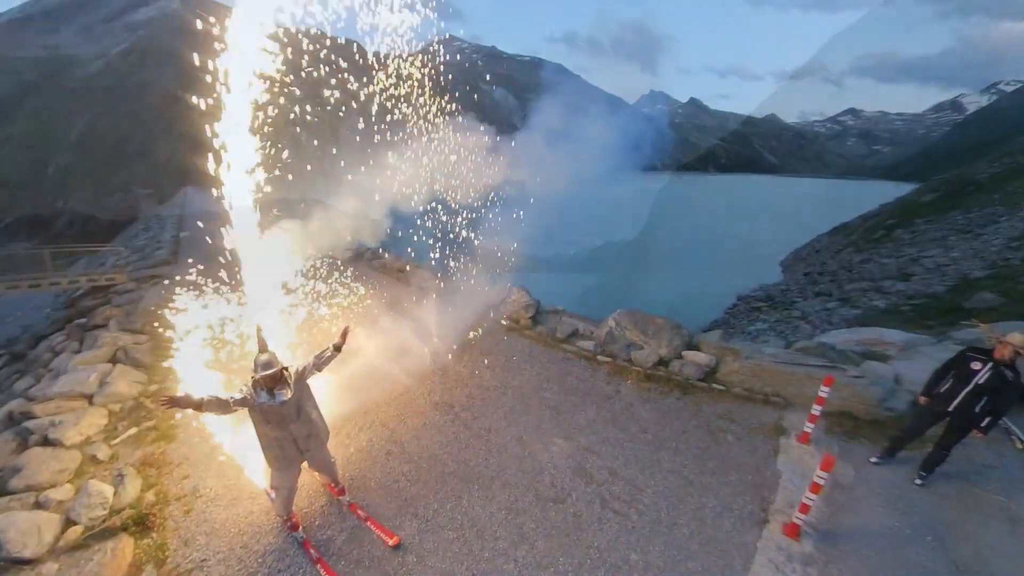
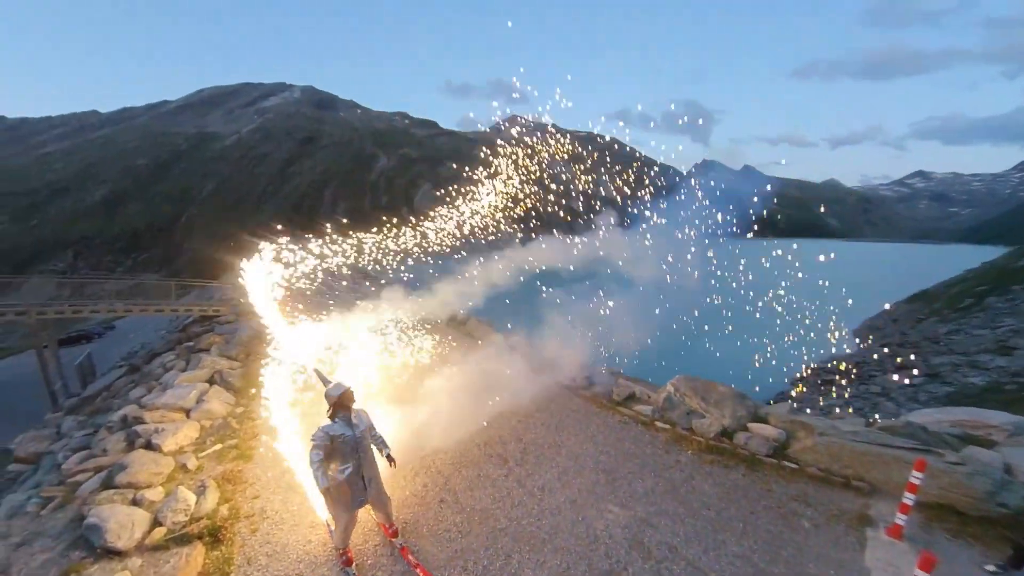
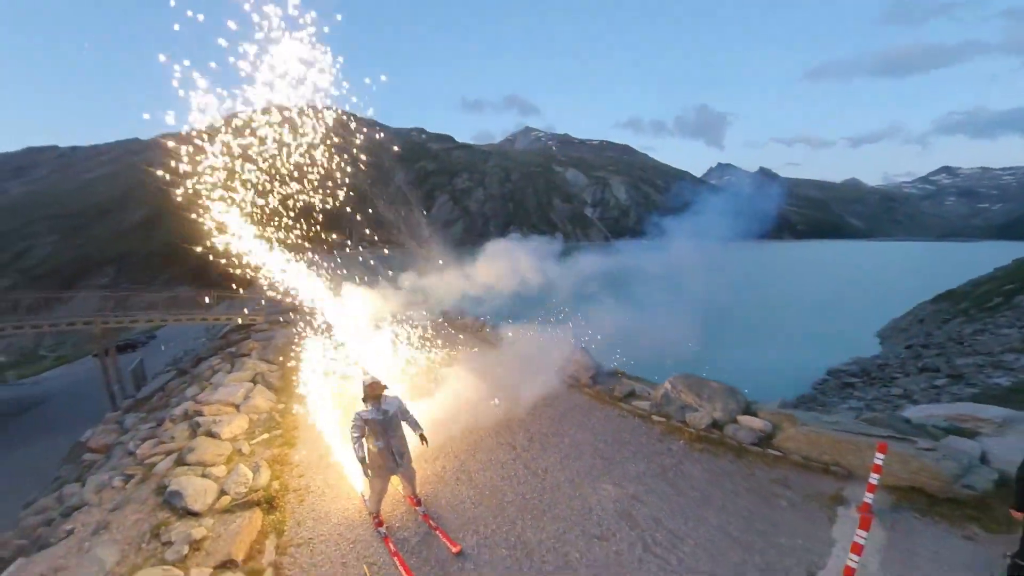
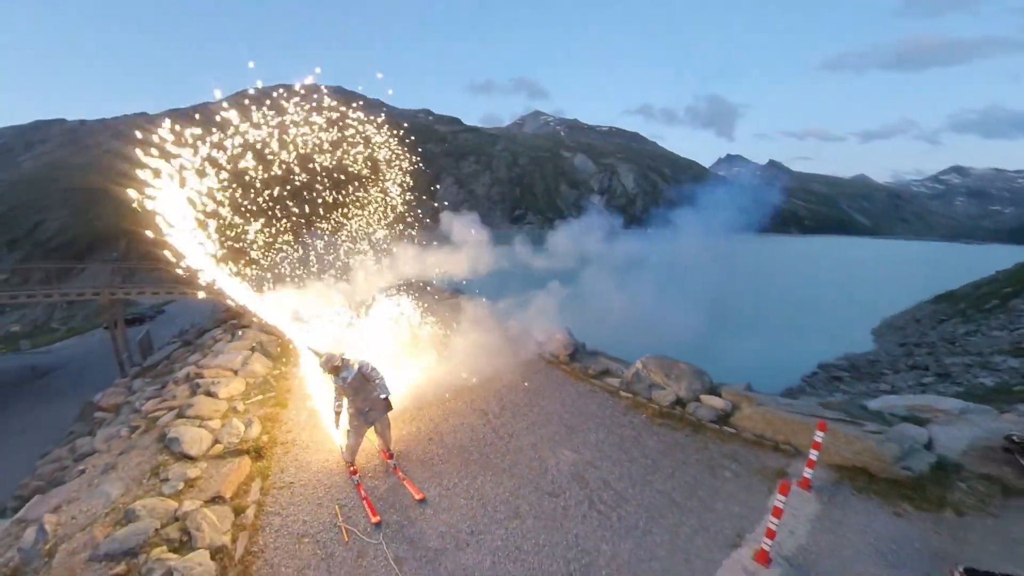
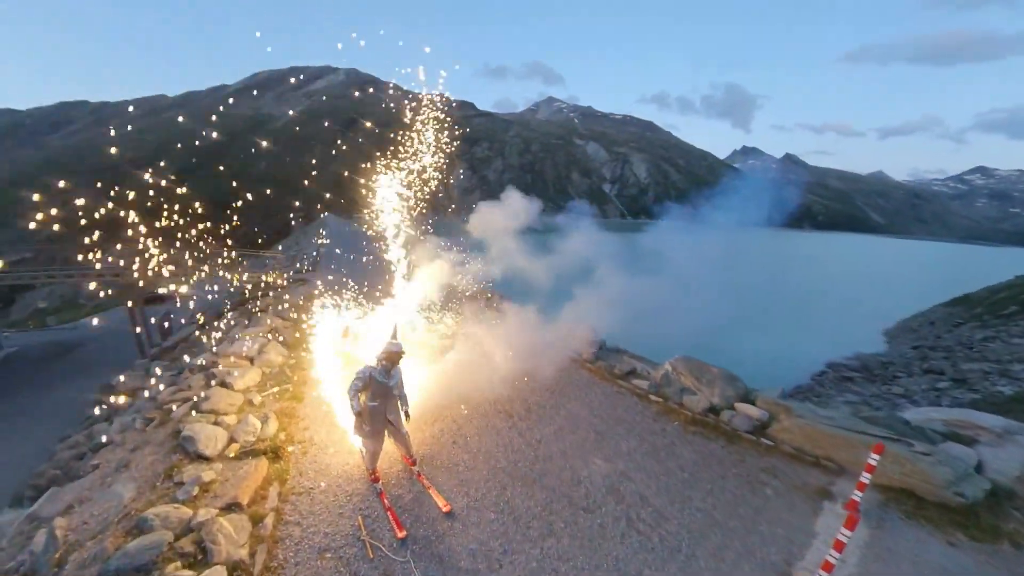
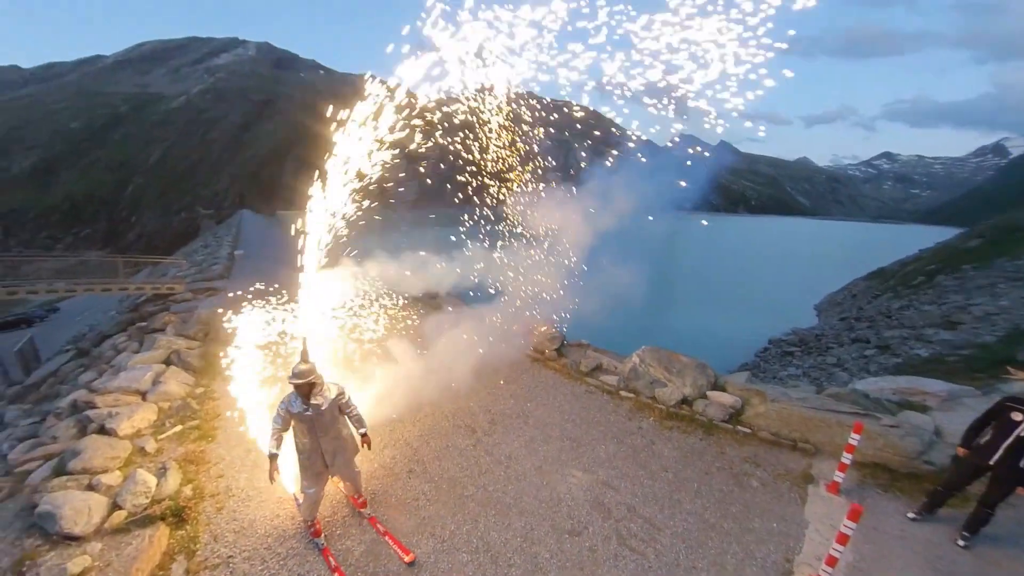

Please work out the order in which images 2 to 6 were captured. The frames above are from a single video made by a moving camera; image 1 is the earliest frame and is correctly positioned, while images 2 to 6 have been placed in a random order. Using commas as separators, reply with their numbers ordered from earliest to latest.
6, 2, 3, 4, 5
